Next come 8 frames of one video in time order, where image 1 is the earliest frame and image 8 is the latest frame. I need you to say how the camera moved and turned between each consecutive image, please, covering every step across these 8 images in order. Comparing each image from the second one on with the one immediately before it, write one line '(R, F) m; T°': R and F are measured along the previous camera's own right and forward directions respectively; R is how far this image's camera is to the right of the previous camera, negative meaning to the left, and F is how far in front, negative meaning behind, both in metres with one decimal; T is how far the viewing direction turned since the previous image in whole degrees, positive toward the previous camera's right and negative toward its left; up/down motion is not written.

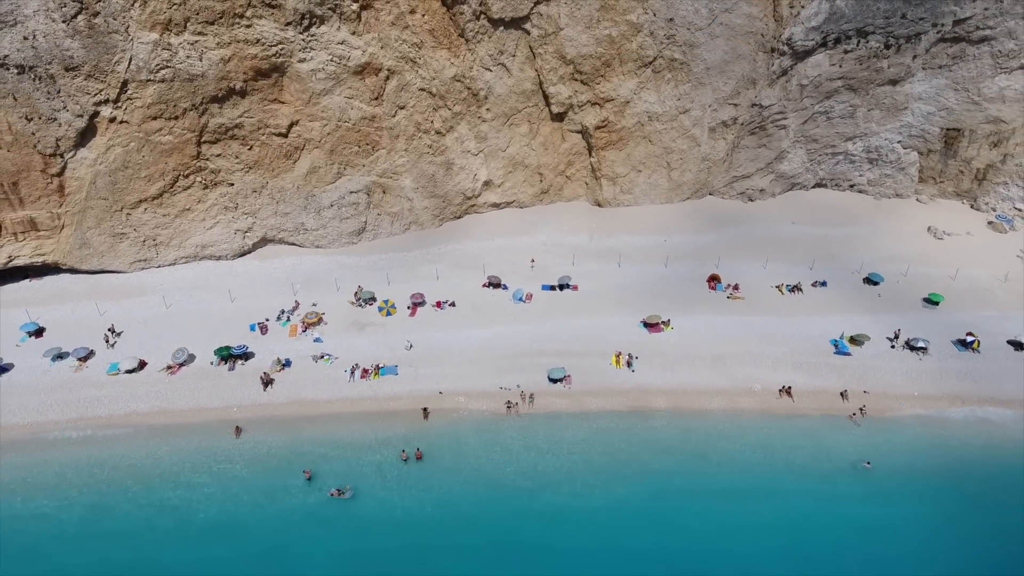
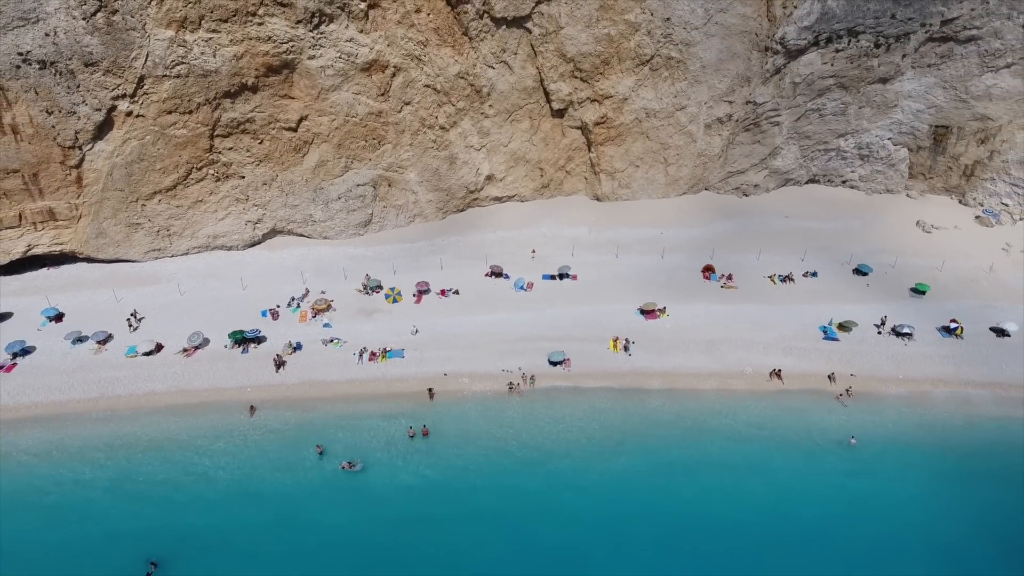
(-0.1, -1.0) m; 0°
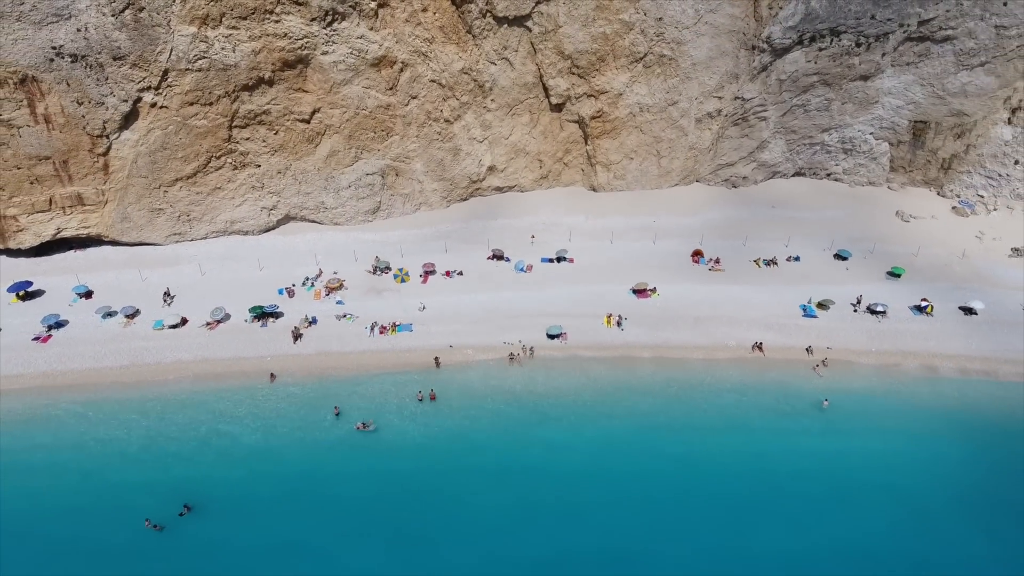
(-0.1, -1.7) m; 0°
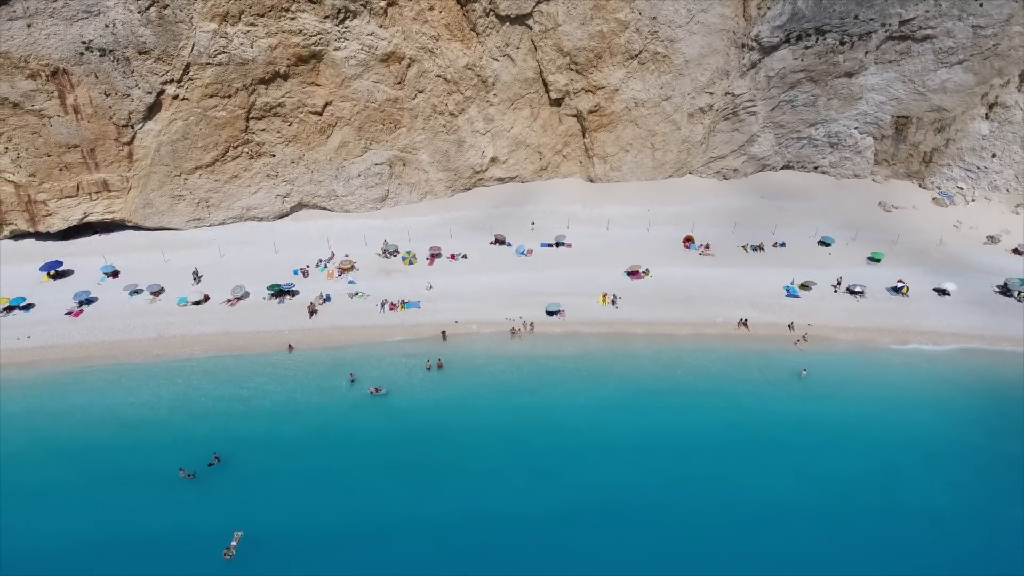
(-0.1, -1.7) m; 0°
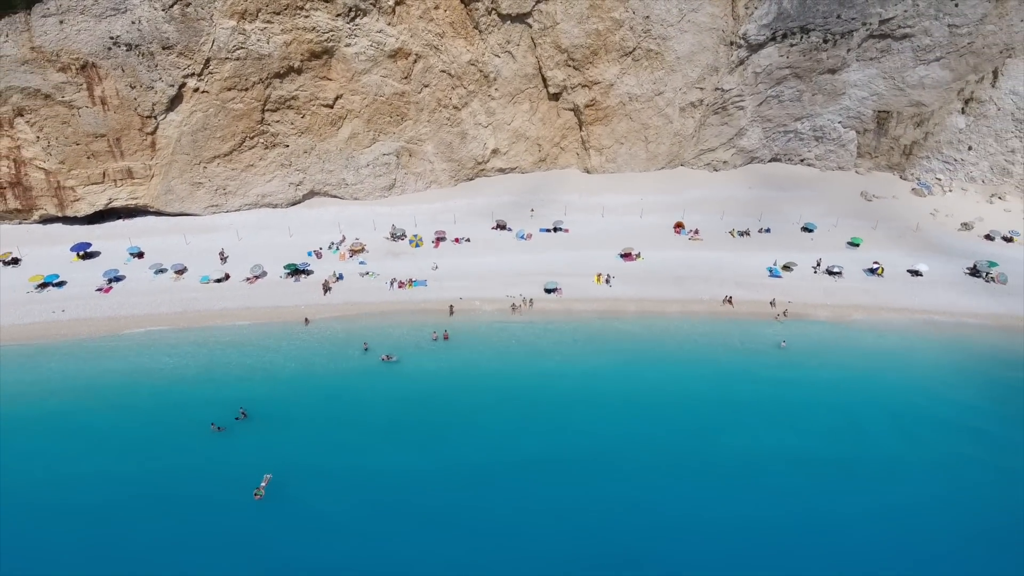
(-0.1, -1.9) m; 0°
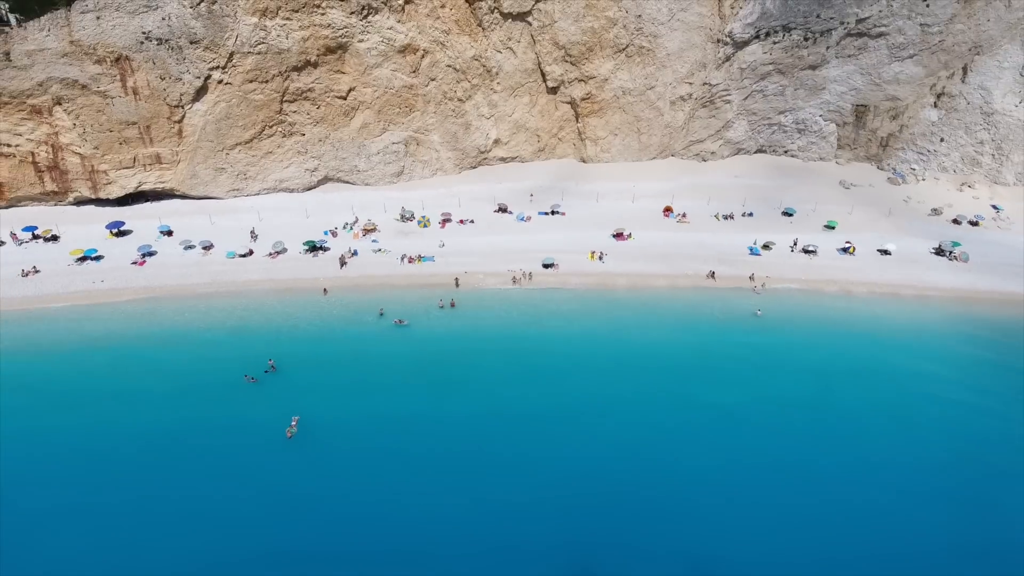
(-0.1, -2.5) m; 0°
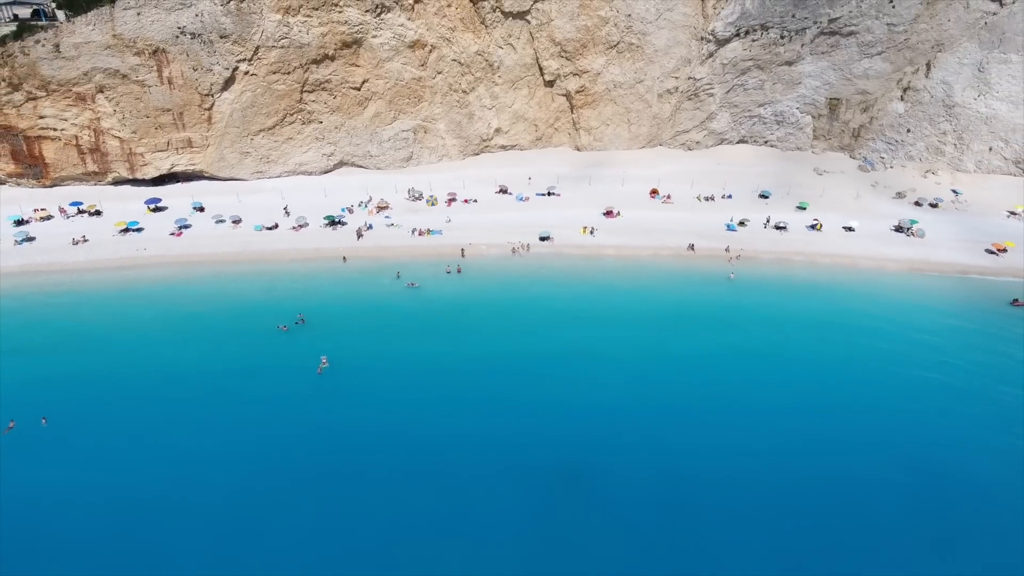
(-0.1, -3.4) m; 0°
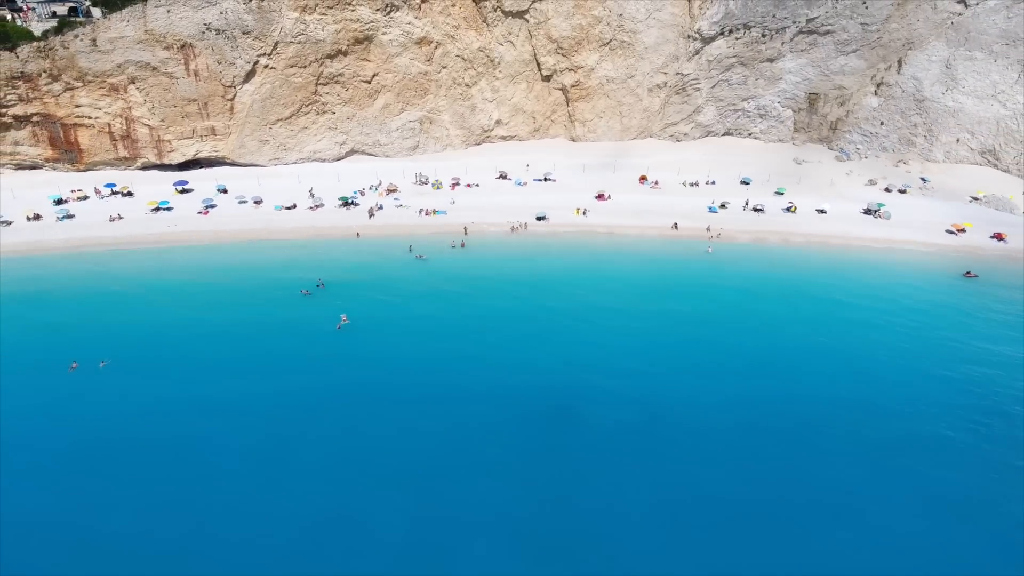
(0.0, -3.1) m; 0°
